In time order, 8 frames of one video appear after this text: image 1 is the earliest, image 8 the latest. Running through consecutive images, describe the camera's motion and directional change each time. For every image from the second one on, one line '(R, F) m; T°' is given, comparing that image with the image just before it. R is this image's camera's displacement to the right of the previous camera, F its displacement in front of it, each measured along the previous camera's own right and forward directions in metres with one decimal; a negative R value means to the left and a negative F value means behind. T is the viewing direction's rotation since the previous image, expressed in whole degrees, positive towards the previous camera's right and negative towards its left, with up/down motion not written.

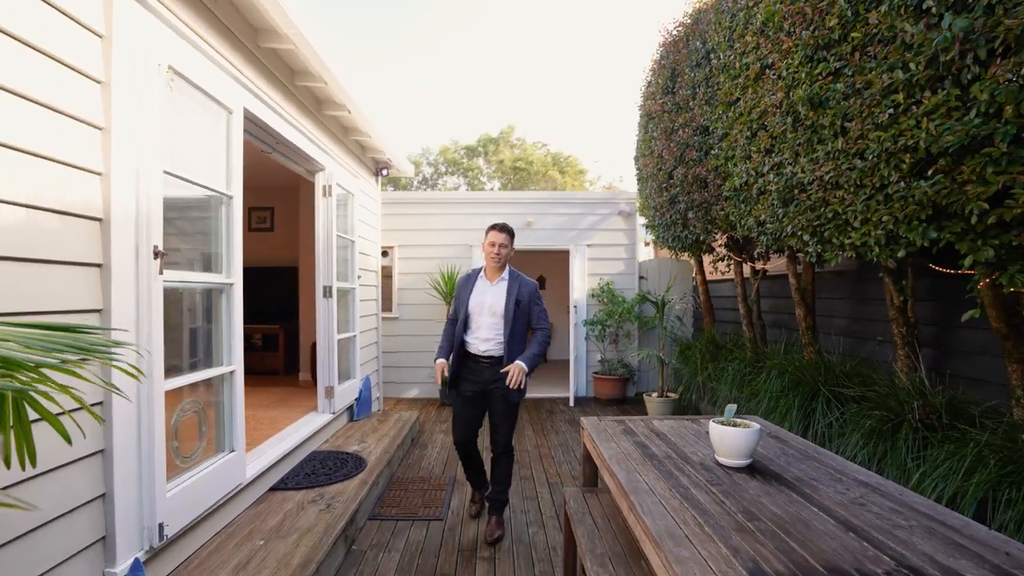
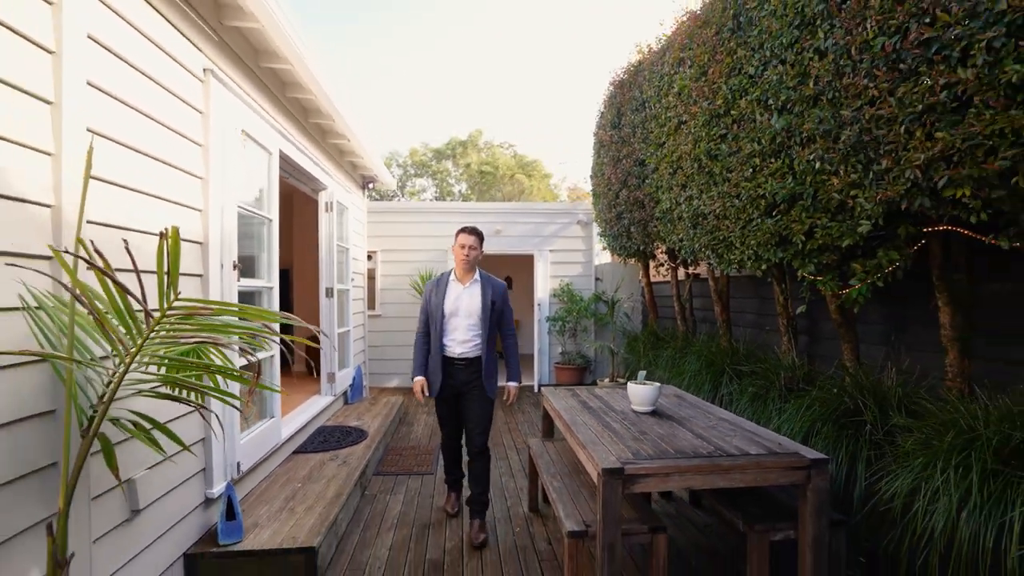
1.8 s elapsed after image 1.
(-0.1, -0.8) m; +4°
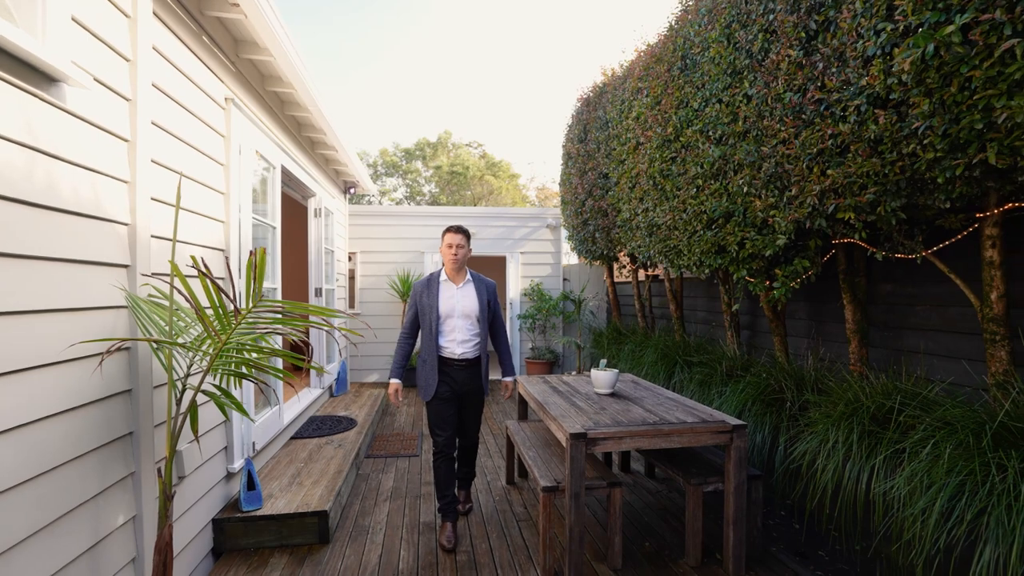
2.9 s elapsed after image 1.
(-0.1, -0.4) m; +3°
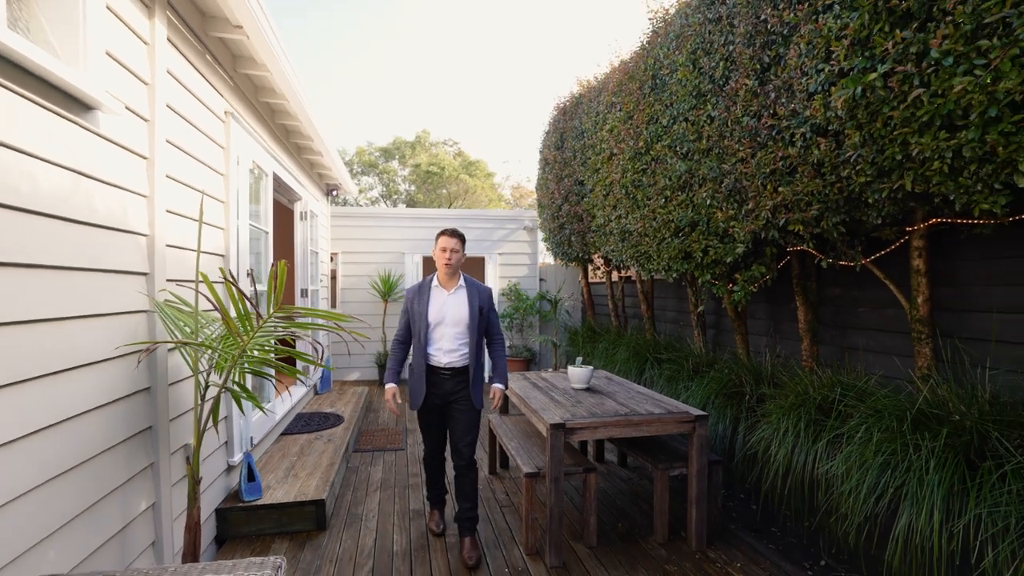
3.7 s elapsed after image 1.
(-0.1, -0.2) m; +3°
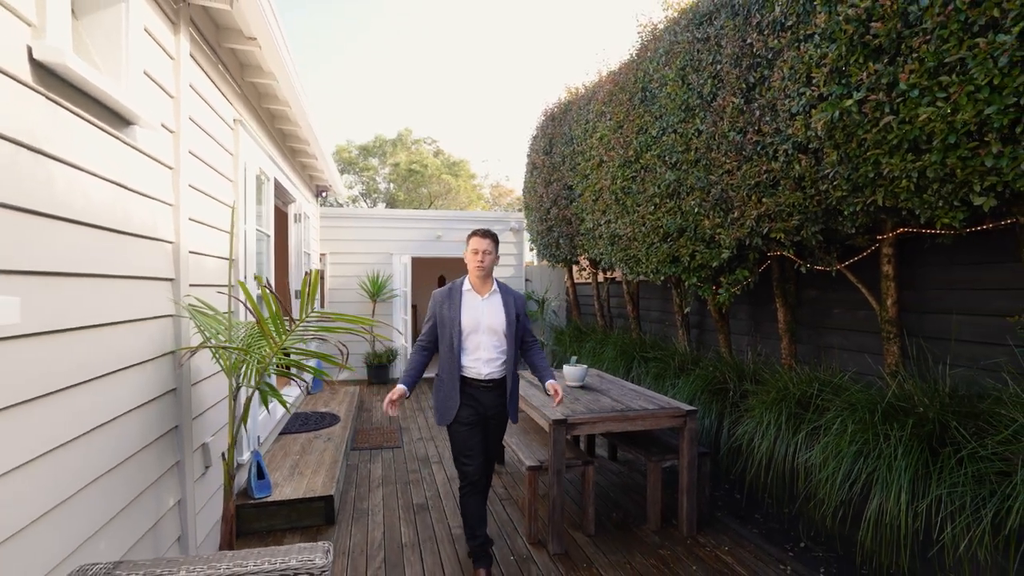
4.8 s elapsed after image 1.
(-0.1, -0.2) m; +2°
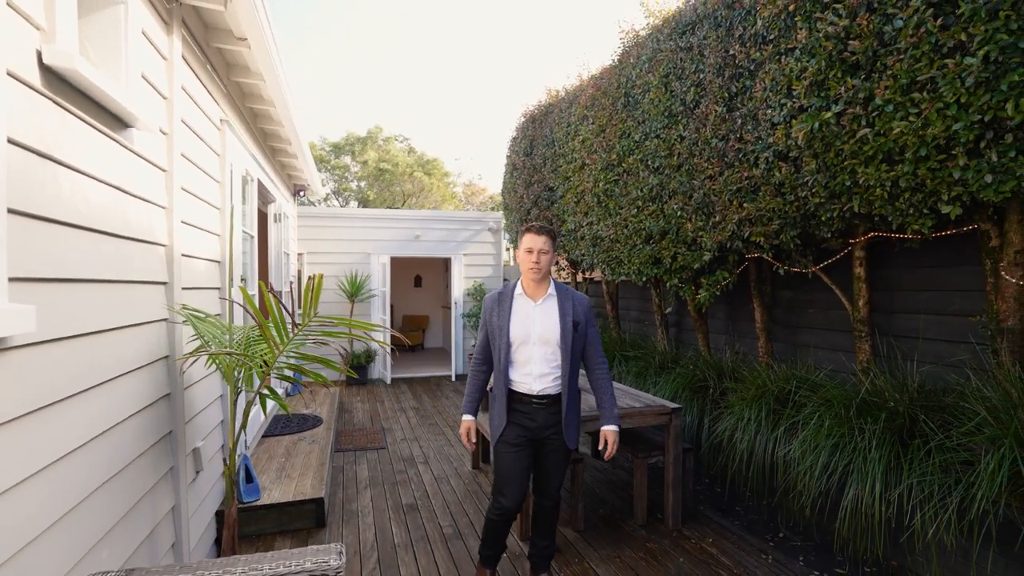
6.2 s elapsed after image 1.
(-0.1, 0.0) m; +3°
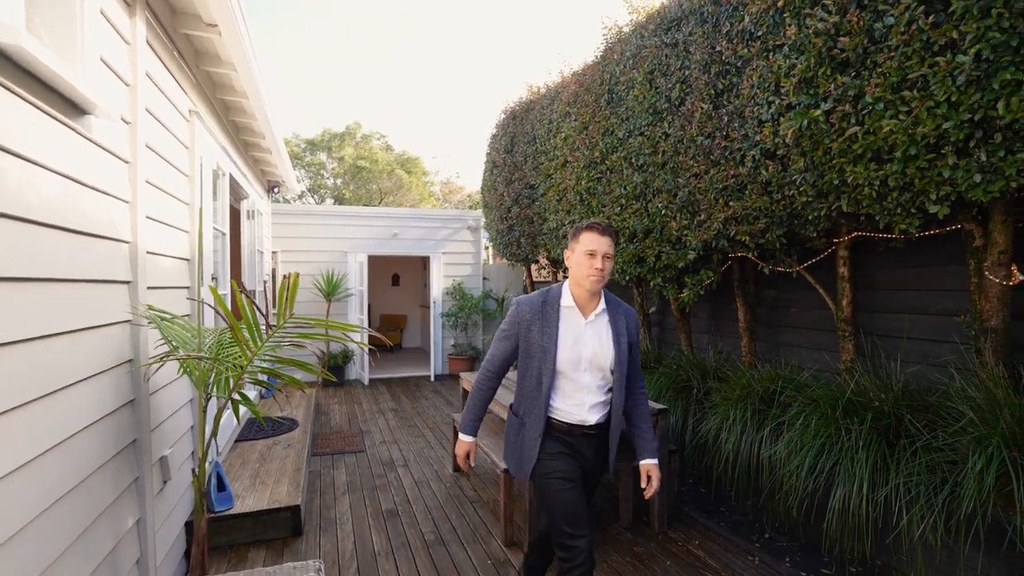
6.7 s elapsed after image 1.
(0.0, +0.1) m; +2°
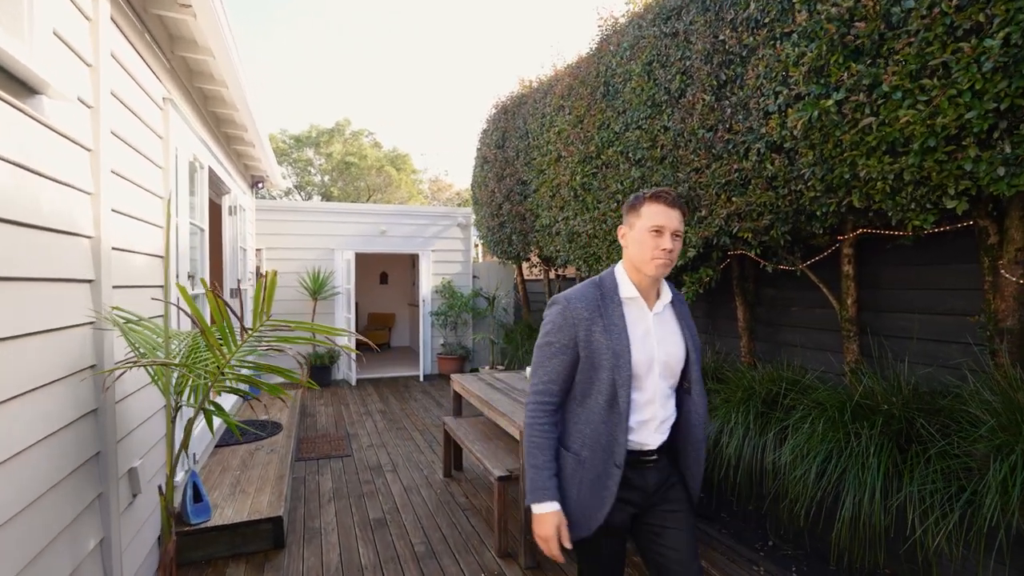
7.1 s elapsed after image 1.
(0.0, +0.1) m; +1°
